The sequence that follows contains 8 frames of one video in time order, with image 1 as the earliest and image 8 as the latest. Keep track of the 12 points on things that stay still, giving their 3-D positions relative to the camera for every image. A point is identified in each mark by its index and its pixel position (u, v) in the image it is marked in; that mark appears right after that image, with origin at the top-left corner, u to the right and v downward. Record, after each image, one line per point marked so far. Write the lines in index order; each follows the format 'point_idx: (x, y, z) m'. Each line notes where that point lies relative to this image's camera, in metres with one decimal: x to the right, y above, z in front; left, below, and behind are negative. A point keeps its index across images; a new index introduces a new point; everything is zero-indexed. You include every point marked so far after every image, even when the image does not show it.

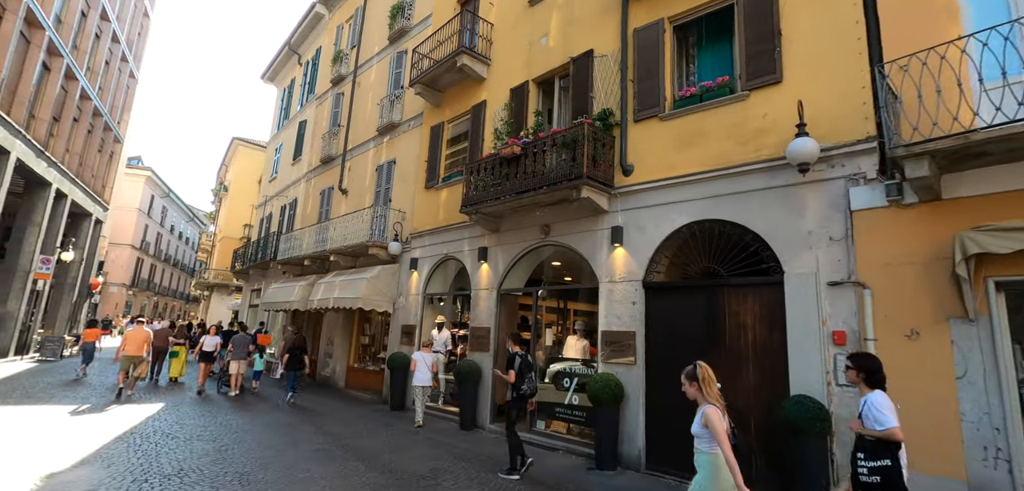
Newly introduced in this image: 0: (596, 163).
0: (+1.4, +1.4, +8.1) m
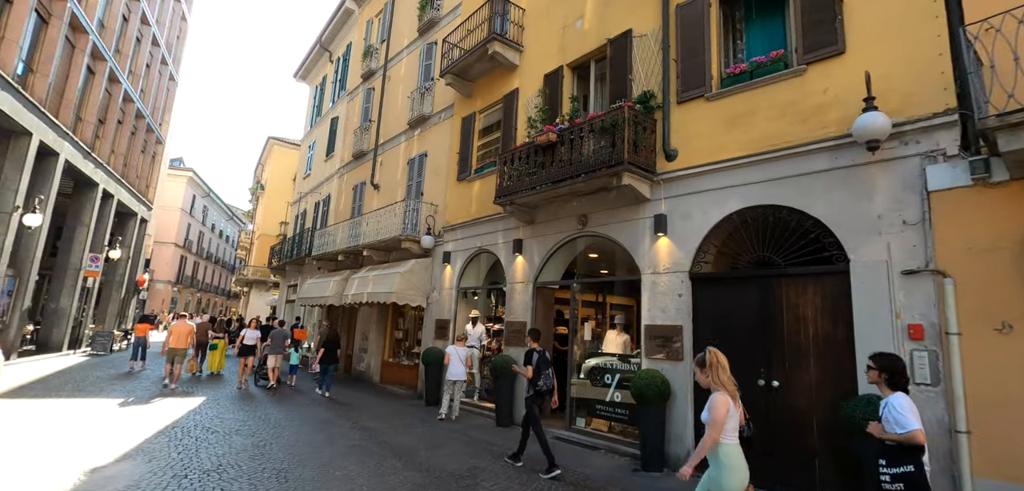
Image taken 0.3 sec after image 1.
0: (+1.9, +1.5, +7.7) m
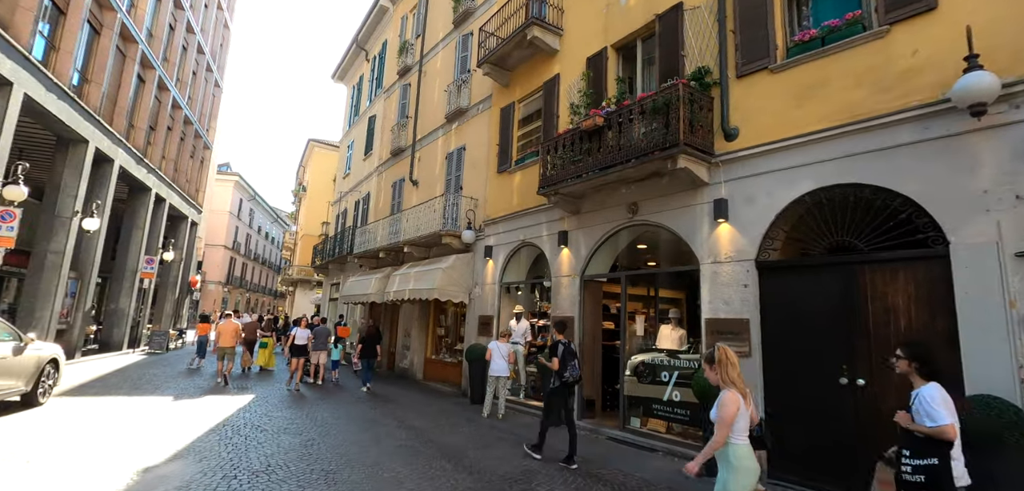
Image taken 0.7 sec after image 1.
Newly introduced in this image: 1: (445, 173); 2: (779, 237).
0: (+2.6, +1.7, +7.1) m
1: (-2.0, +2.2, +14.6) m
2: (+3.6, +0.1, +6.6) m
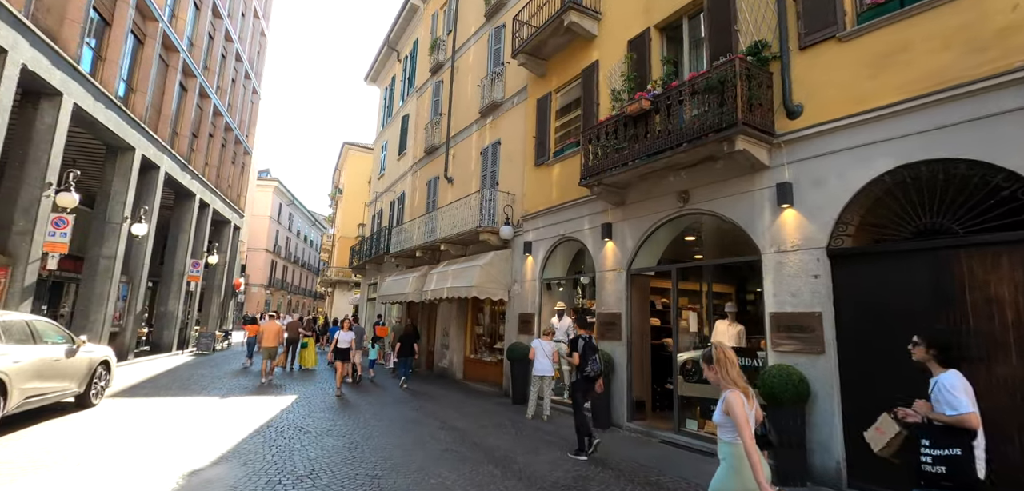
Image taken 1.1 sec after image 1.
0: (+3.2, +1.9, +6.6) m
1: (-0.9, +2.2, +14.4) m
2: (+4.2, +0.3, +6.0) m
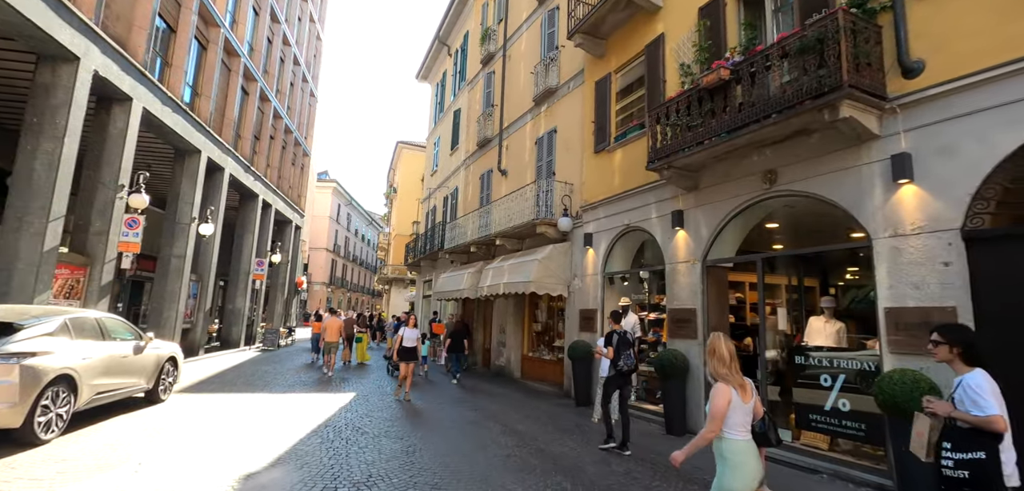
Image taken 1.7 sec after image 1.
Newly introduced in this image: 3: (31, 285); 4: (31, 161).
0: (+3.9, +2.0, +5.6) m
1: (+0.7, +2.4, +13.8) m
2: (+4.9, +0.5, +4.9) m
3: (-8.8, -0.7, +9.0) m
4: (-9.0, +1.6, +9.2) m
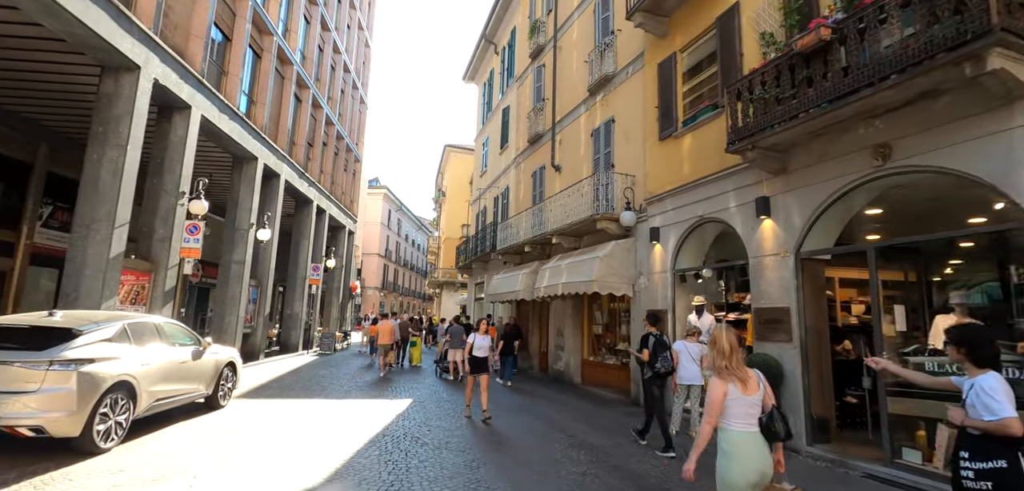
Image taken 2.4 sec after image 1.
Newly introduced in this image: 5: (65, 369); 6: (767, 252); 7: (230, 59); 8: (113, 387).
0: (+4.6, +2.2, +4.6) m
1: (+2.1, +2.5, +13.0) m
2: (+5.5, +0.7, +3.8) m
3: (-7.6, -0.8, +9.1) m
4: (-7.9, +1.4, +9.4) m
5: (-4.8, -1.3, +5.3) m
6: (+3.9, -0.1, +7.5) m
7: (-7.9, +5.2, +13.8) m
8: (-4.8, -1.7, +5.9) m
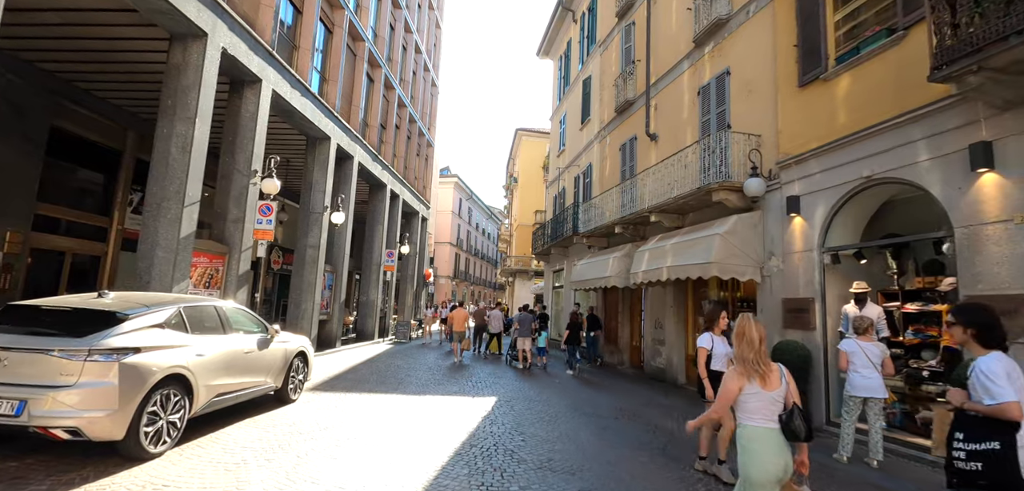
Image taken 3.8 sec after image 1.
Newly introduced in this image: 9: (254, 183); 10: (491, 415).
0: (+5.5, +2.6, +2.4) m
1: (+4.2, +3.0, +11.1) m
2: (+6.3, +1.0, +1.5) m
3: (-6.0, -0.5, +8.6) m
4: (-6.2, +1.8, +8.8) m
5: (-3.7, -1.0, +4.5) m
6: (+5.3, +0.3, +5.5) m
7: (-5.6, +5.7, +13.2) m
8: (-3.6, -1.4, +5.0) m
9: (-5.6, +1.4, +10.8) m
10: (-0.3, -2.7, +7.8) m
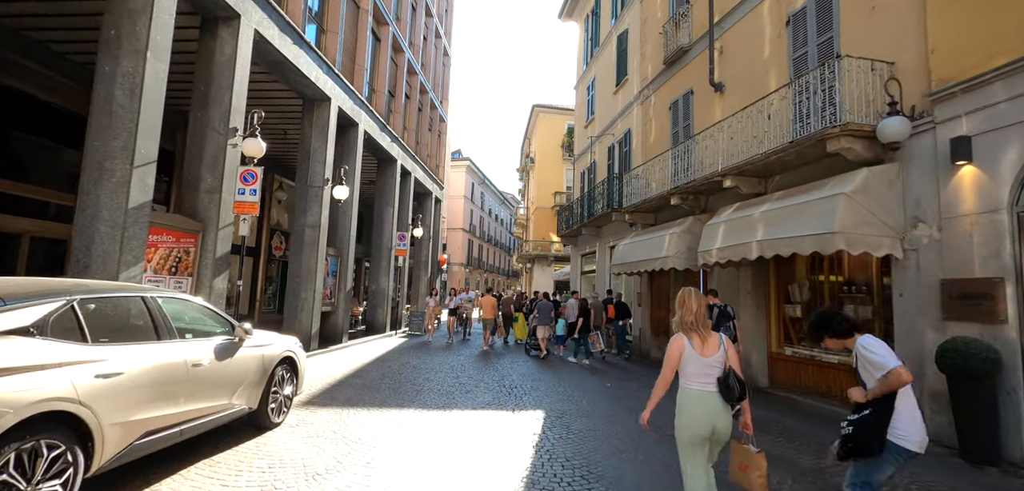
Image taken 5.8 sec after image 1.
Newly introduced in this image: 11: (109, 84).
0: (+6.1, +2.9, 0.0) m
1: (+4.9, +3.5, +8.8) m
2: (+6.9, +1.3, -0.8) m
3: (-5.3, -0.1, +6.5) m
4: (-5.5, +2.2, +6.7) m
5: (-3.1, -0.7, +2.4) m
6: (+5.9, +0.7, +3.2) m
7: (-4.9, +6.1, +11.0) m
8: (-2.9, -1.1, +3.0) m
9: (-4.9, +1.8, +8.7) m
10: (+0.4, -2.3, +5.7) m
11: (-5.5, +2.2, +6.7) m
